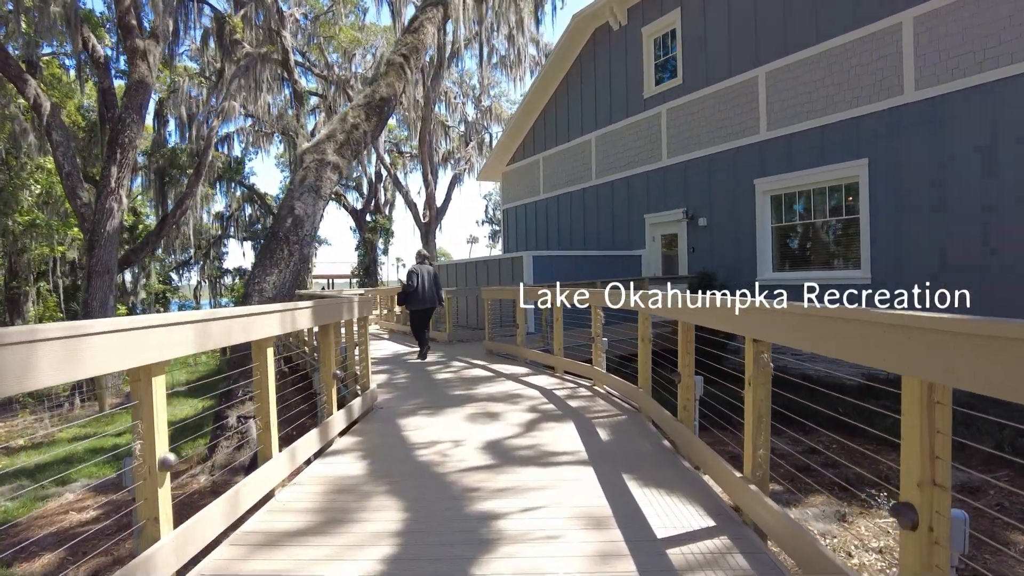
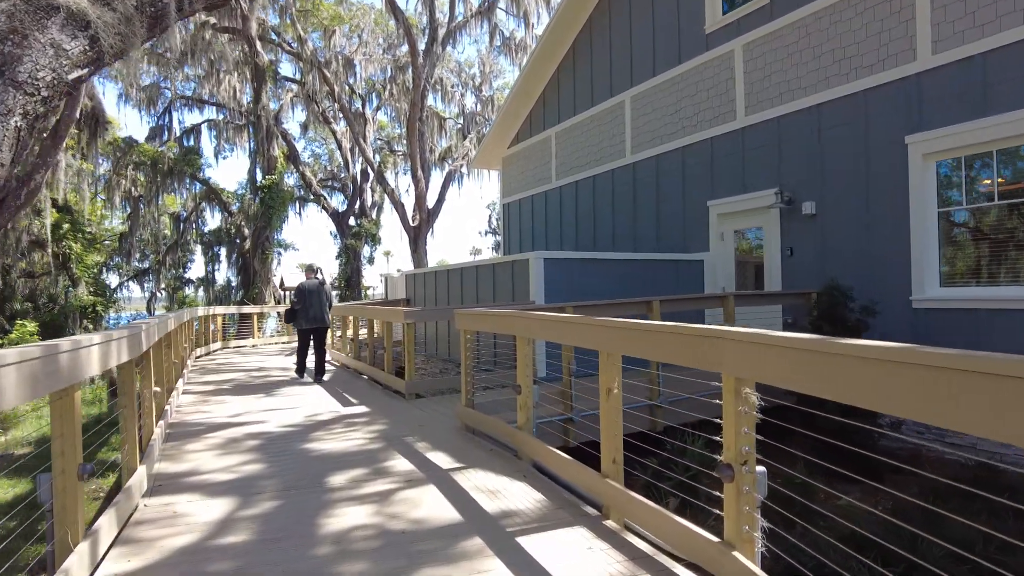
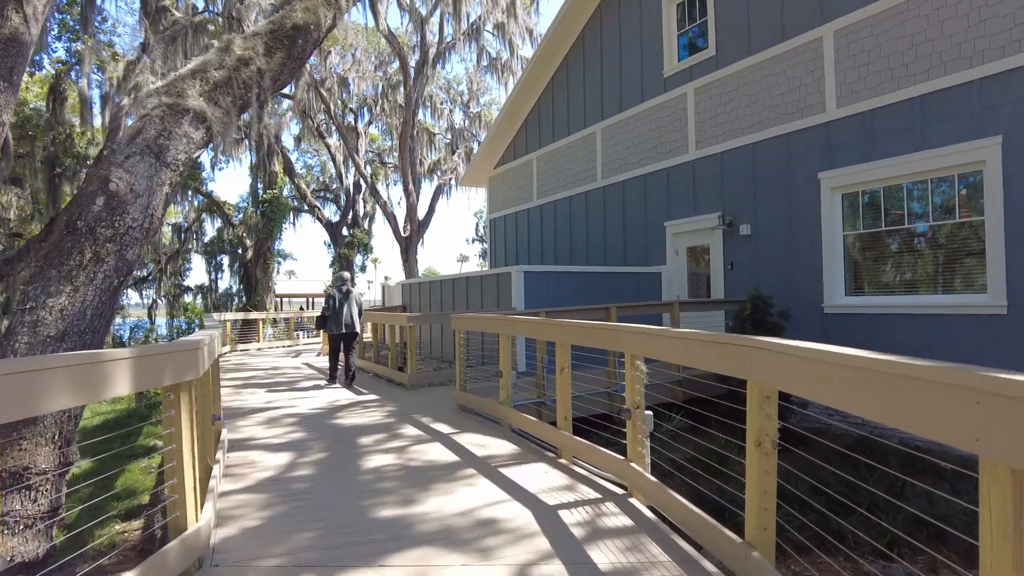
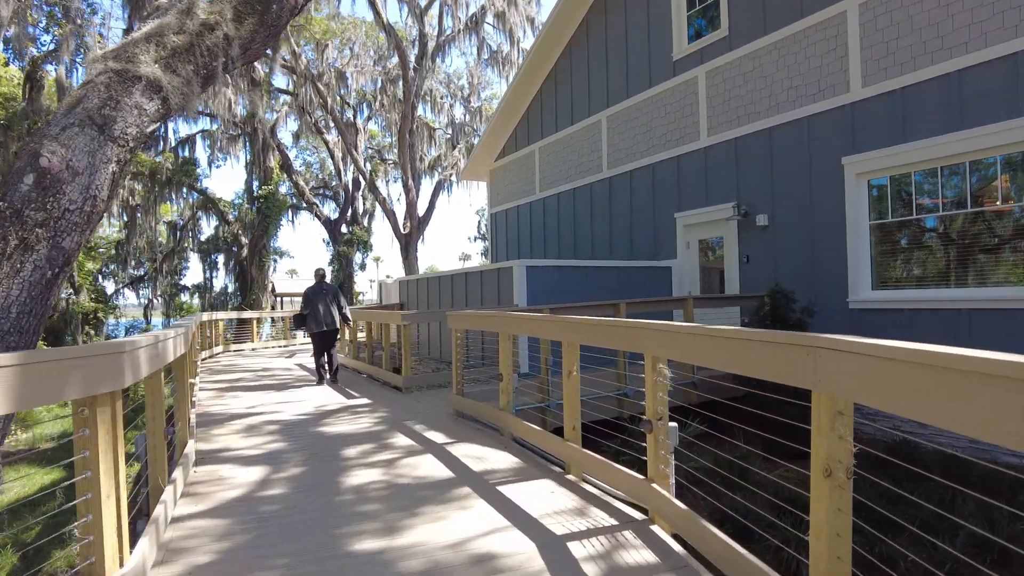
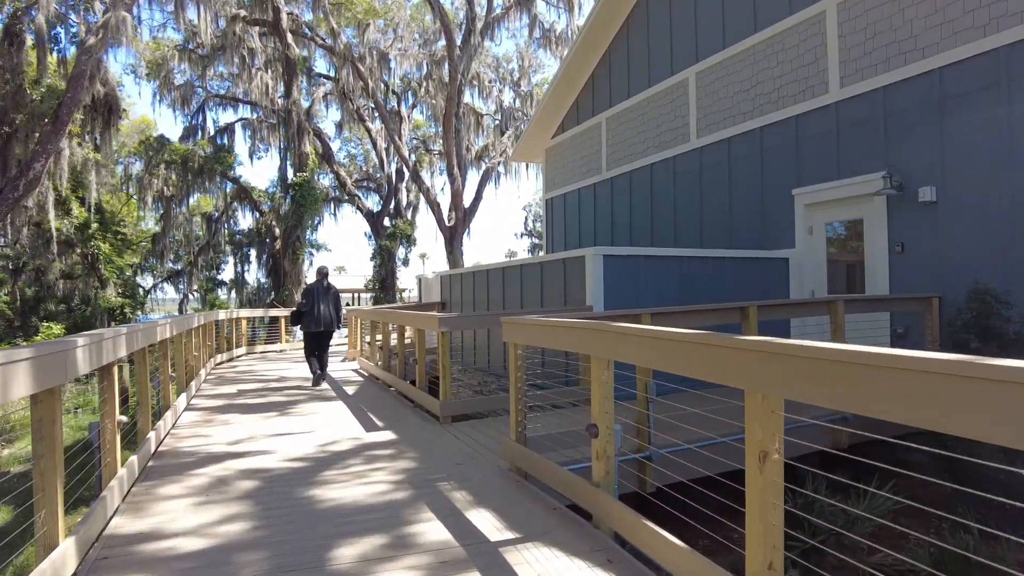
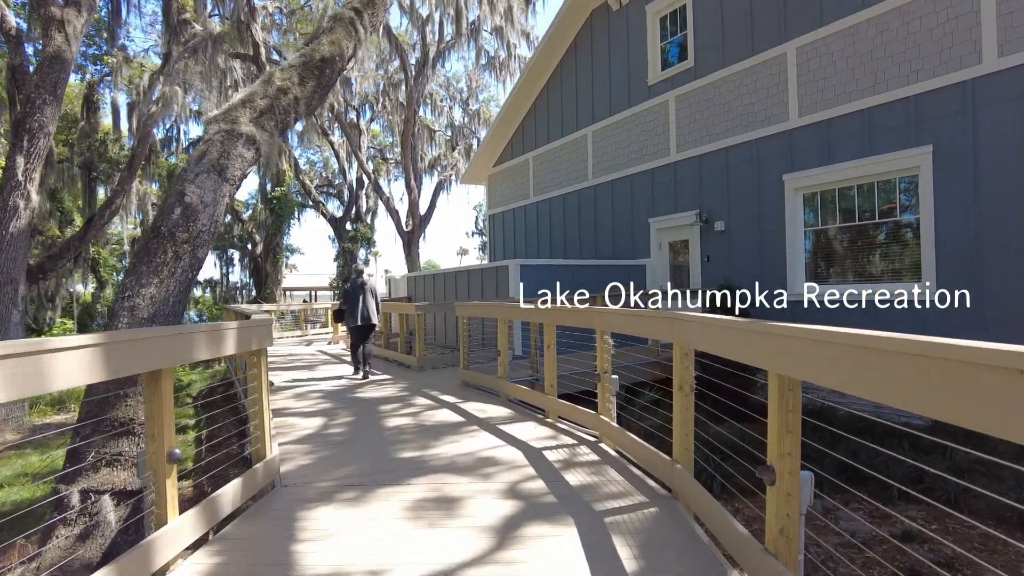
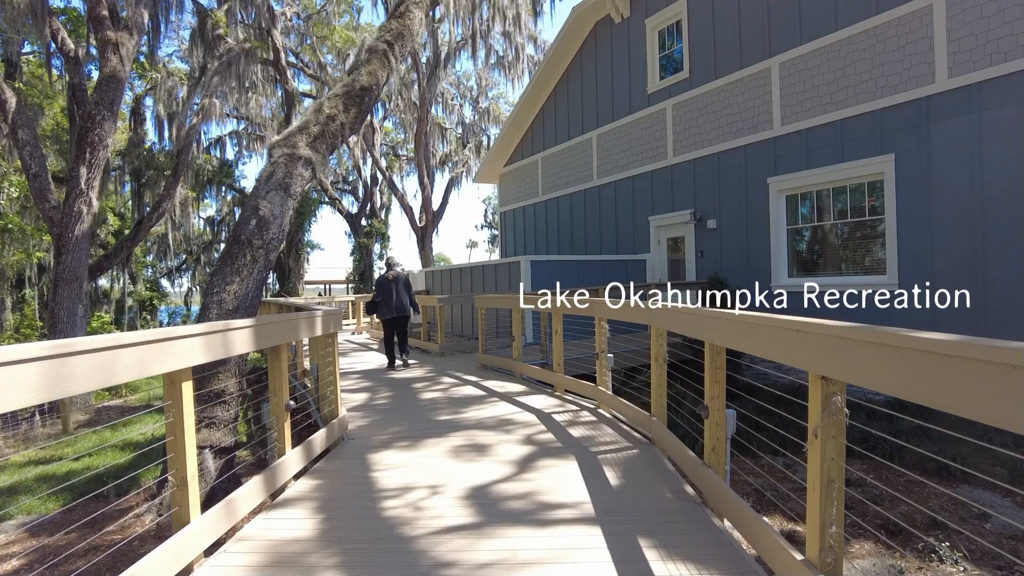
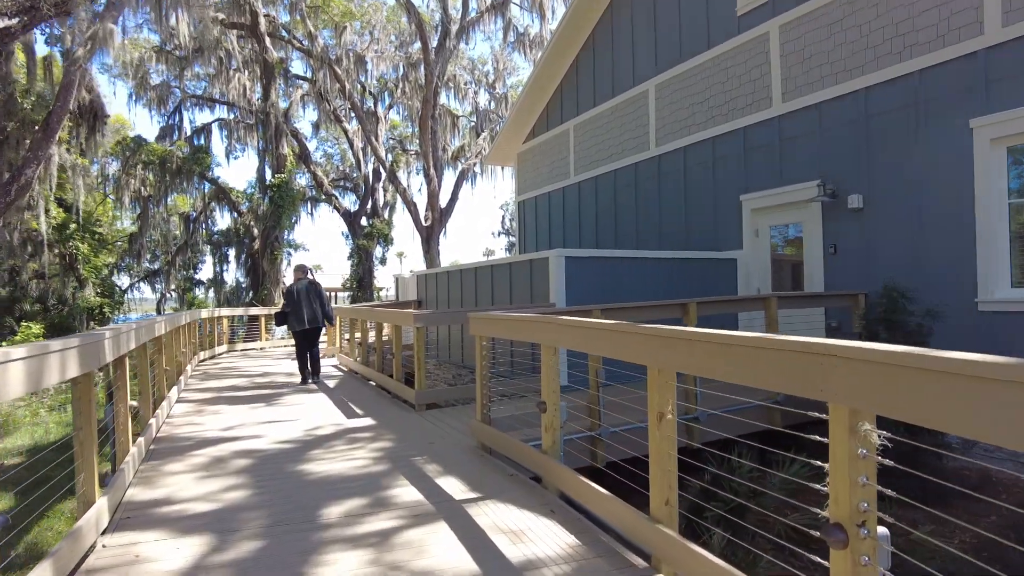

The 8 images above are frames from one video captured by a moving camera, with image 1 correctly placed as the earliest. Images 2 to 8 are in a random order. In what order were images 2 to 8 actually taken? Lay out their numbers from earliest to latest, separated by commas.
7, 6, 3, 4, 2, 8, 5
